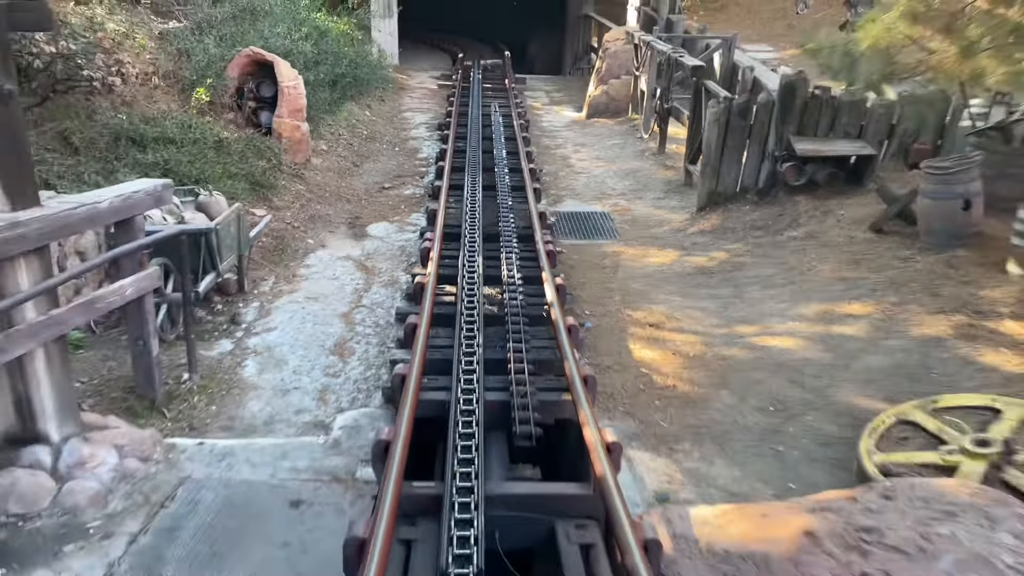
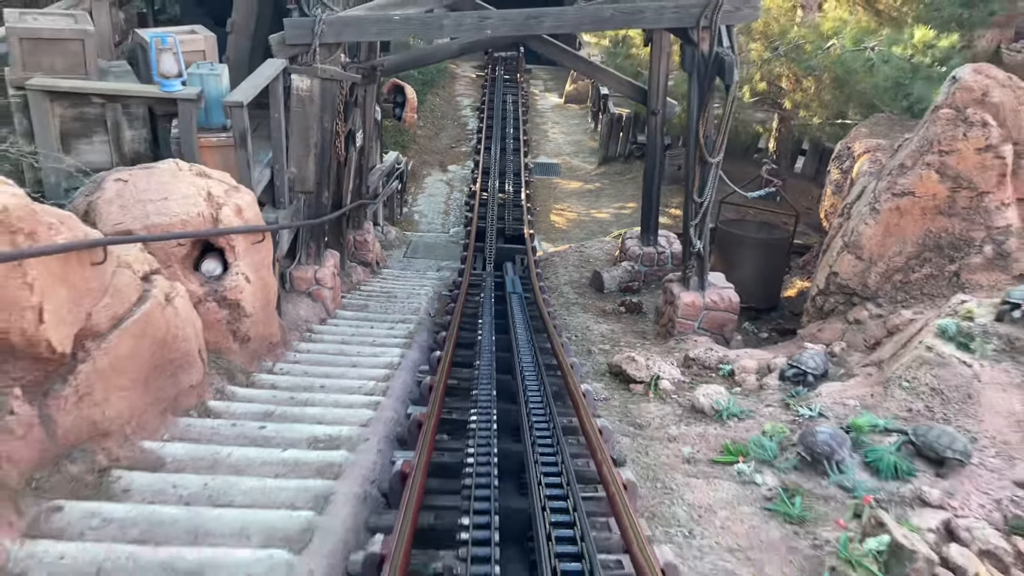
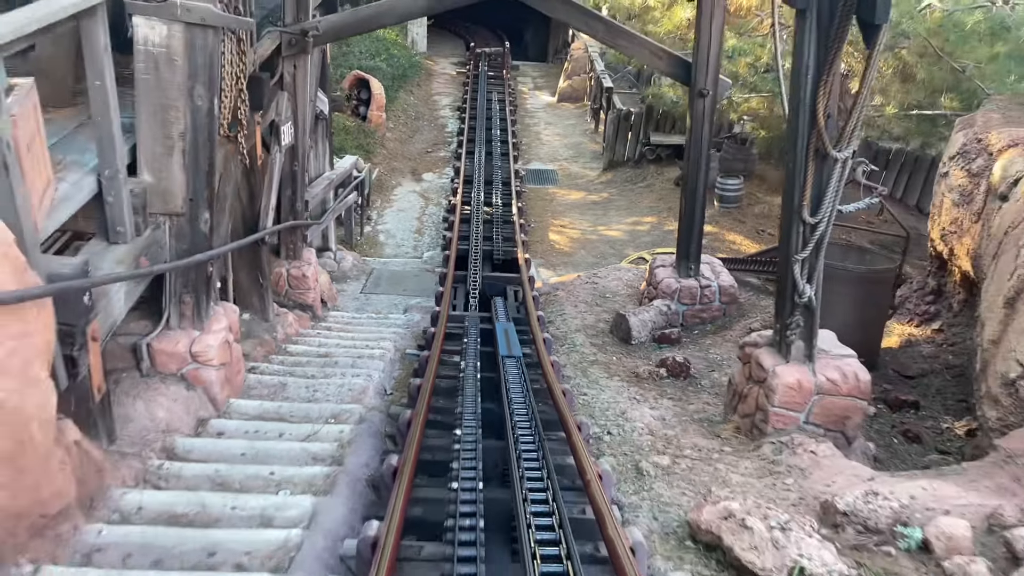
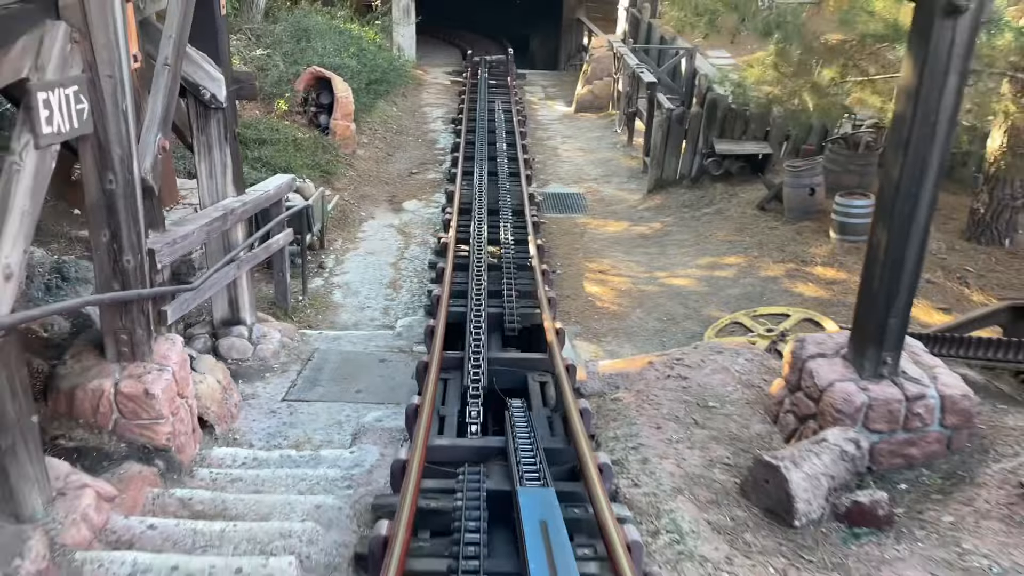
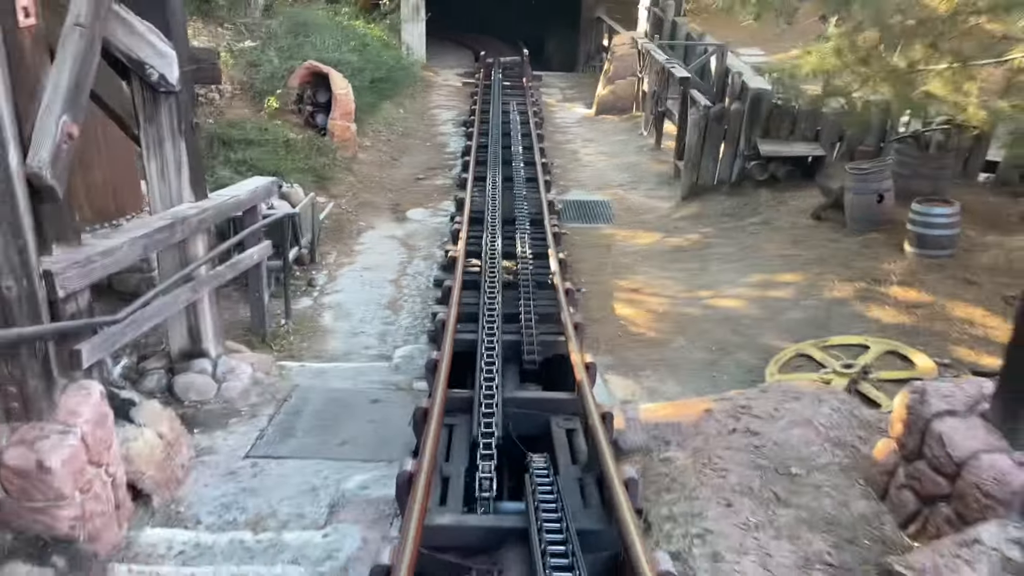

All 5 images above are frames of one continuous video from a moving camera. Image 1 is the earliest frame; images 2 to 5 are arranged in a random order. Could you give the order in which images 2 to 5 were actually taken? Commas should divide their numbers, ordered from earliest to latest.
5, 4, 3, 2
